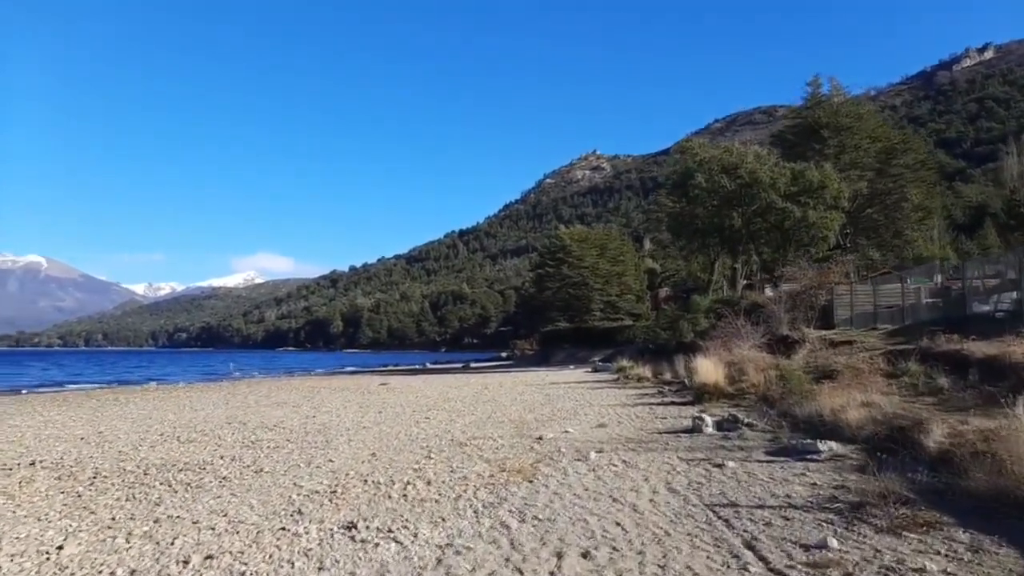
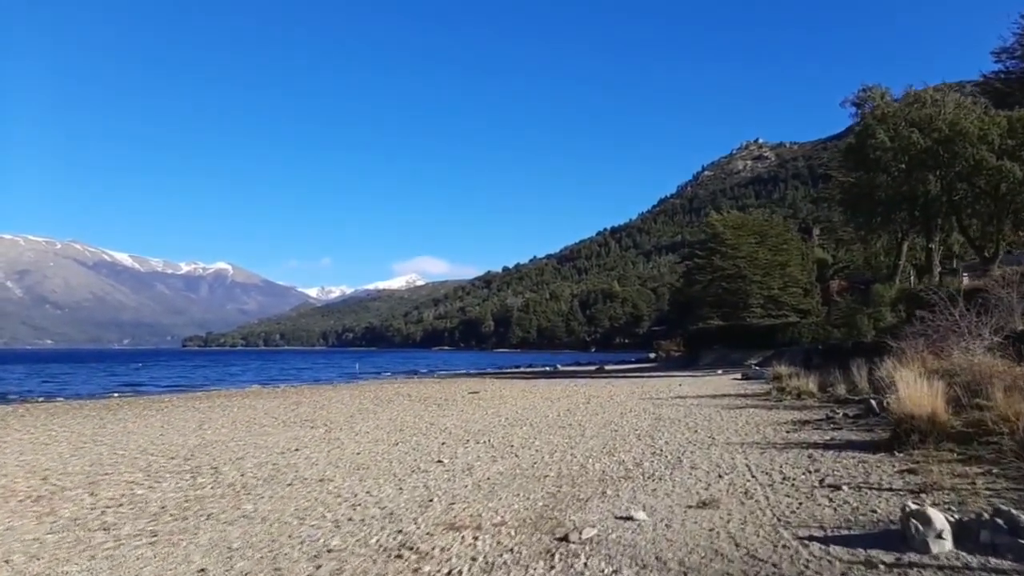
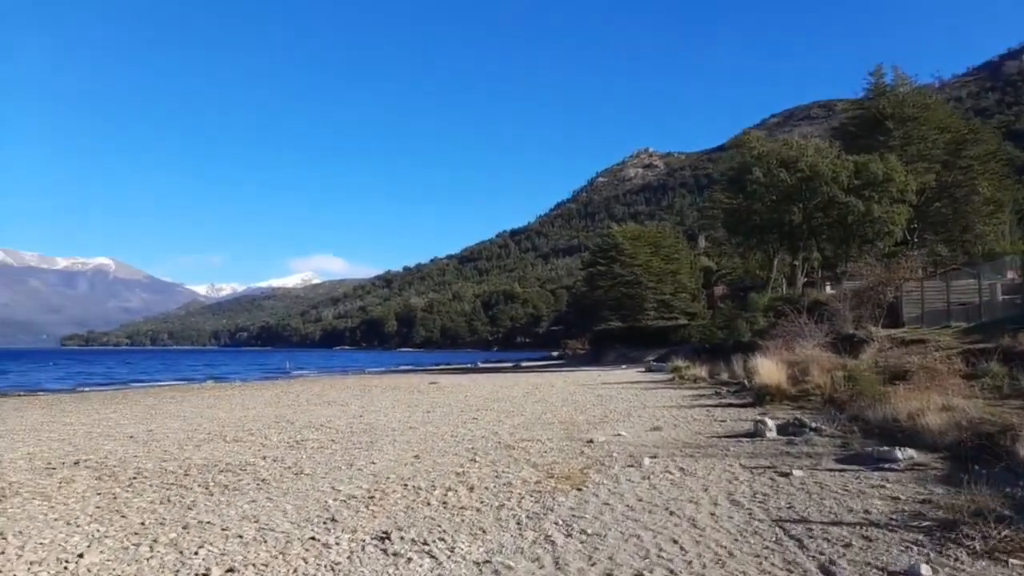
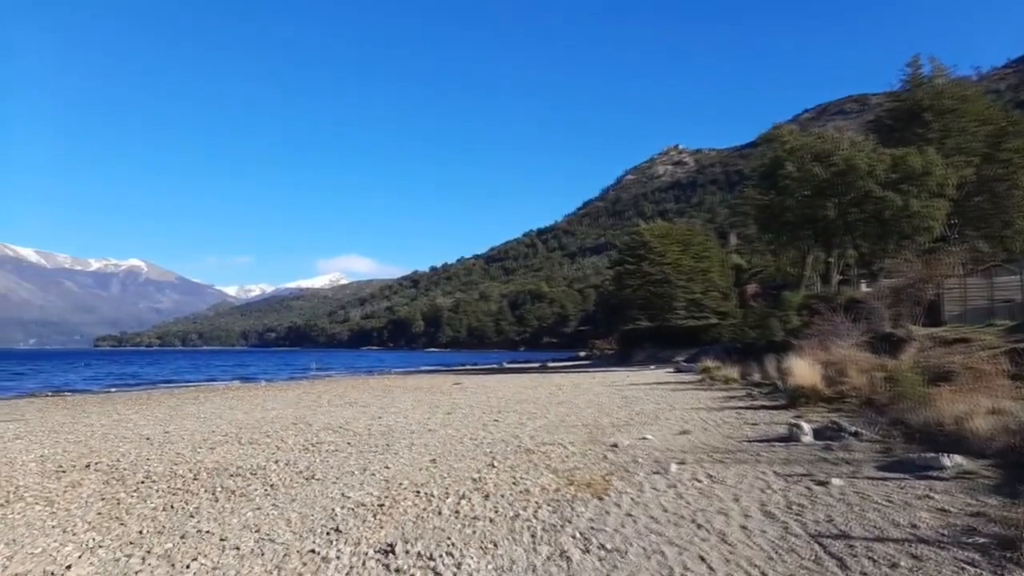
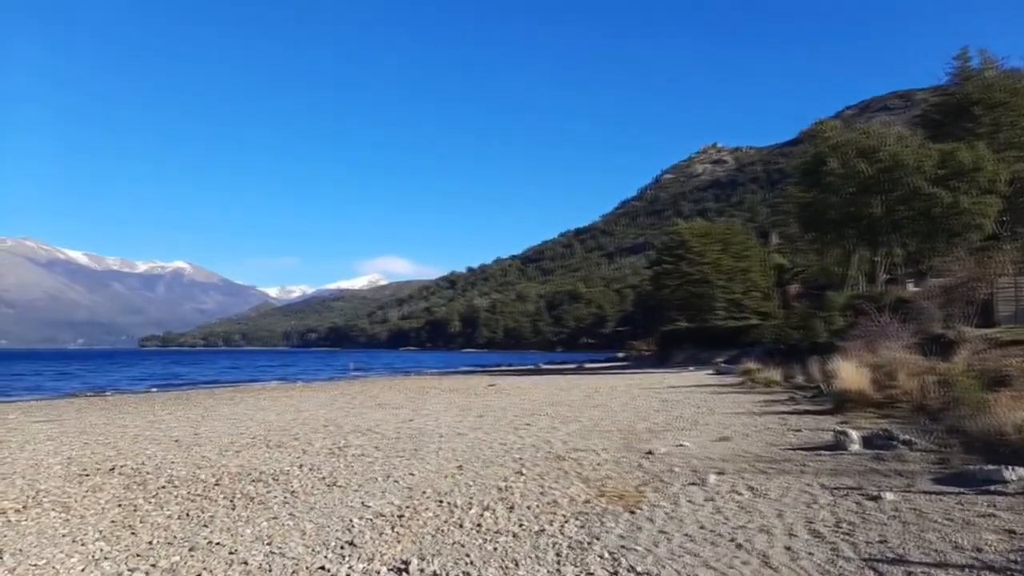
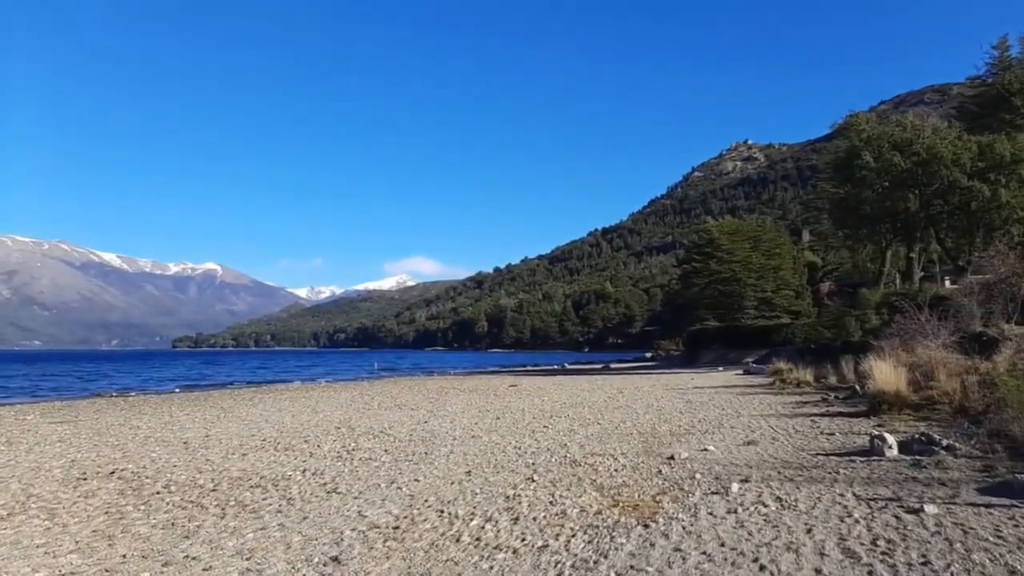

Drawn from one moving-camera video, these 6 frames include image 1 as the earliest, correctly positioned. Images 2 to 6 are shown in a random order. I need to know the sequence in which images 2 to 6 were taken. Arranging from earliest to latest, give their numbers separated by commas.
3, 4, 5, 6, 2
